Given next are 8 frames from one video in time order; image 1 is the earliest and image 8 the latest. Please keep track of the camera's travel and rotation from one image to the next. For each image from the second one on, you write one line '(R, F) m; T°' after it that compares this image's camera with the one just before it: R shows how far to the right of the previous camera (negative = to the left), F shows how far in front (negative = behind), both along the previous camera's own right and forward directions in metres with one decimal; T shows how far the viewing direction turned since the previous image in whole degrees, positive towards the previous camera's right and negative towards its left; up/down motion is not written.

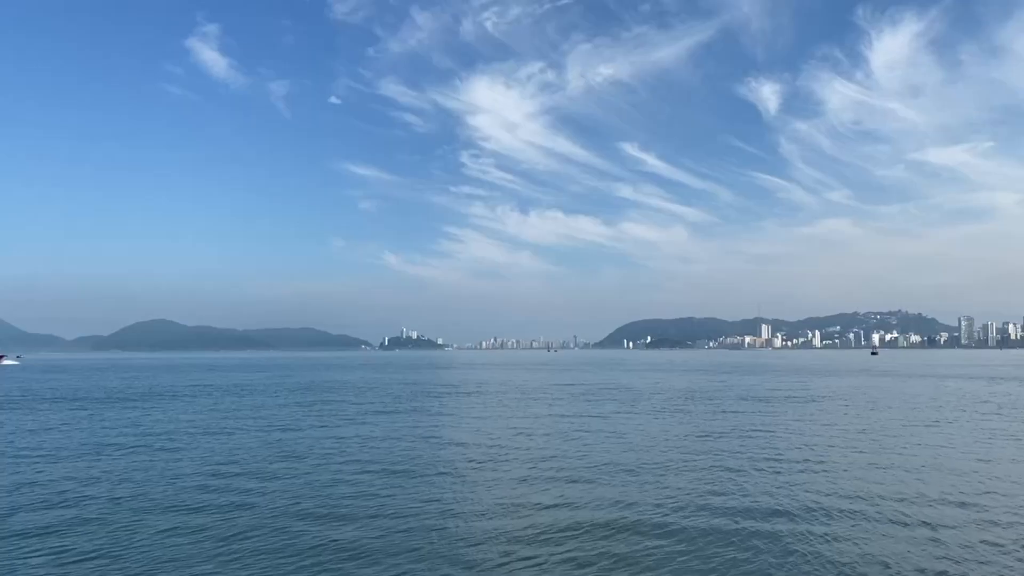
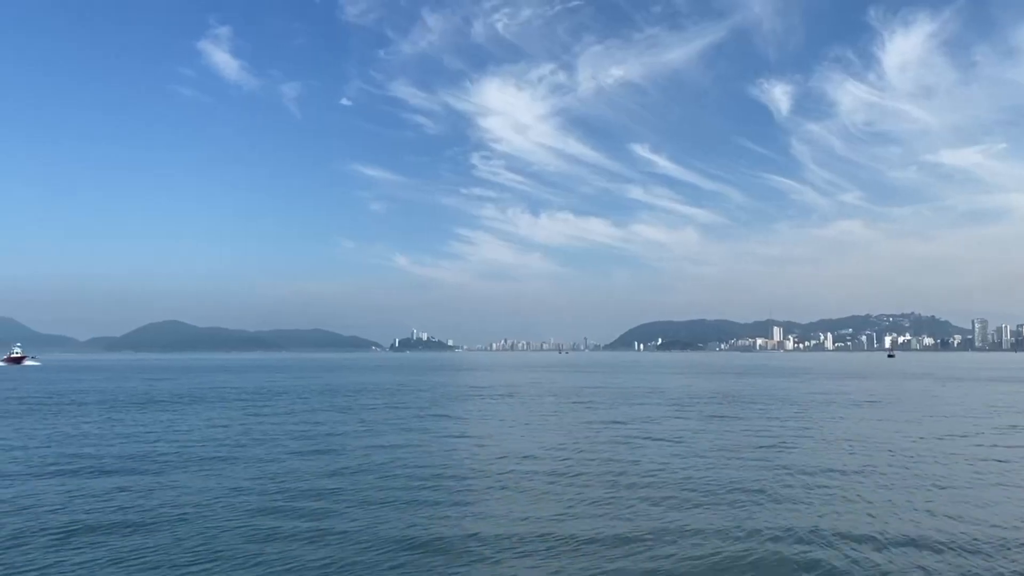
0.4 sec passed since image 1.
(-1.7, +1.5) m; -1°
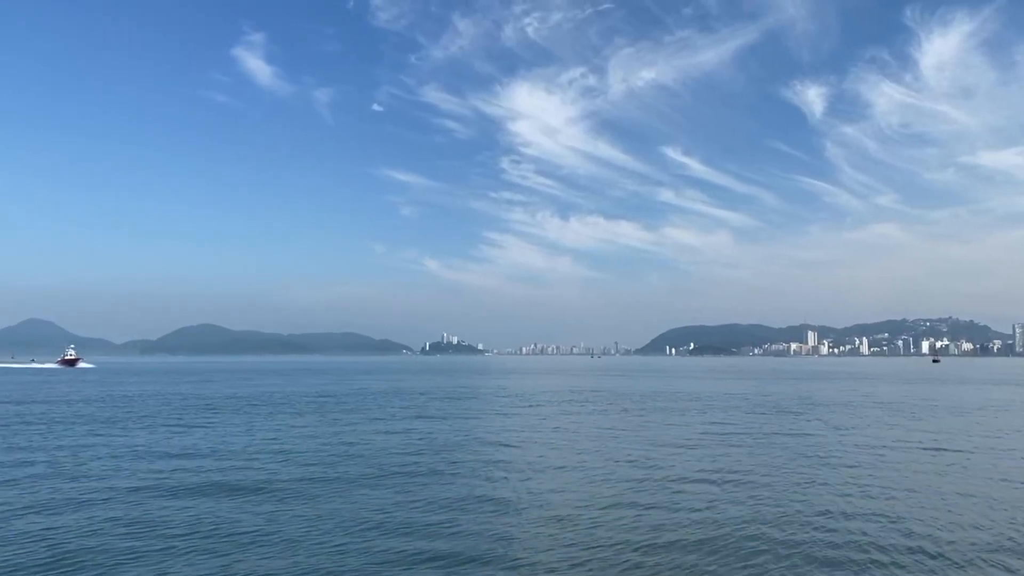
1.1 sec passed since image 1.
(-3.1, +2.7) m; -2°
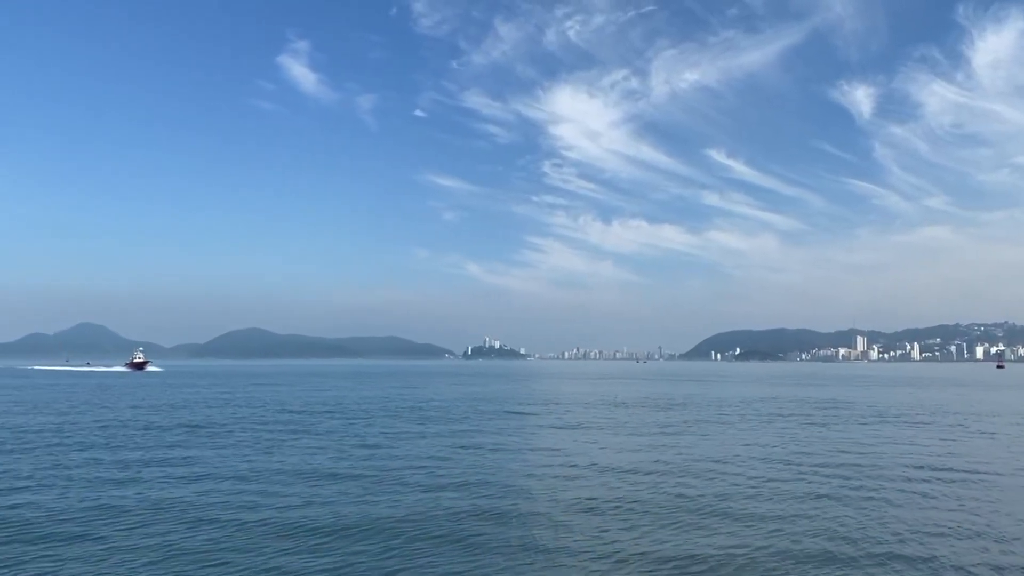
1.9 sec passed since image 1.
(+5.1, -10.4) m; -3°
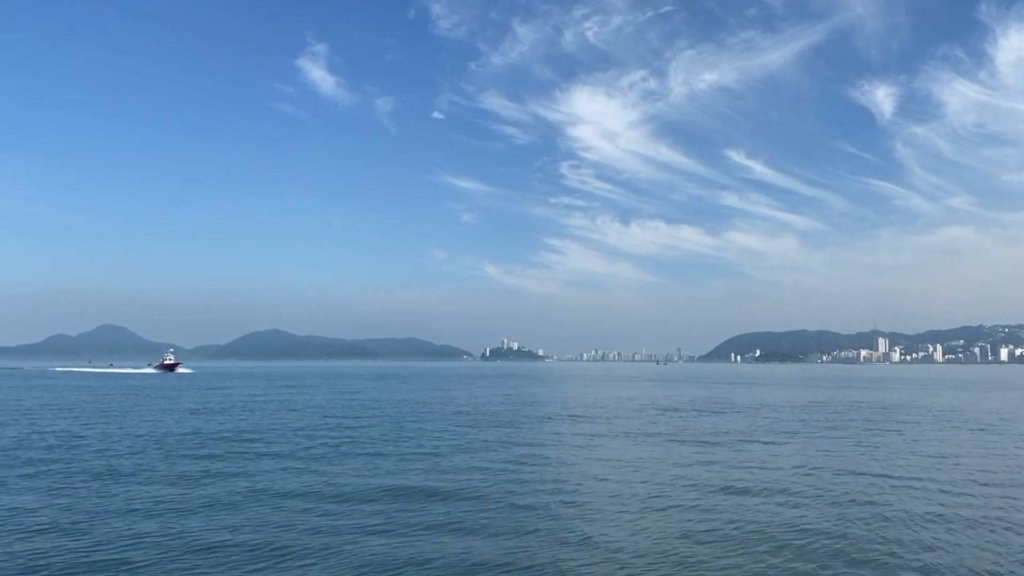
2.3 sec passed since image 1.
(-1.7, +1.3) m; -1°
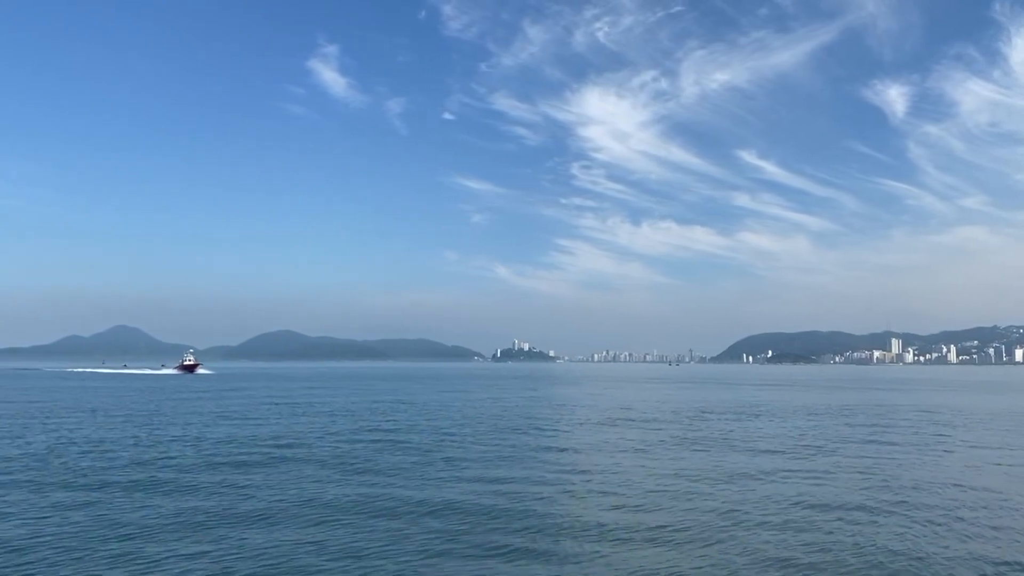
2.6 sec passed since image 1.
(+1.7, -5.3) m; -1°
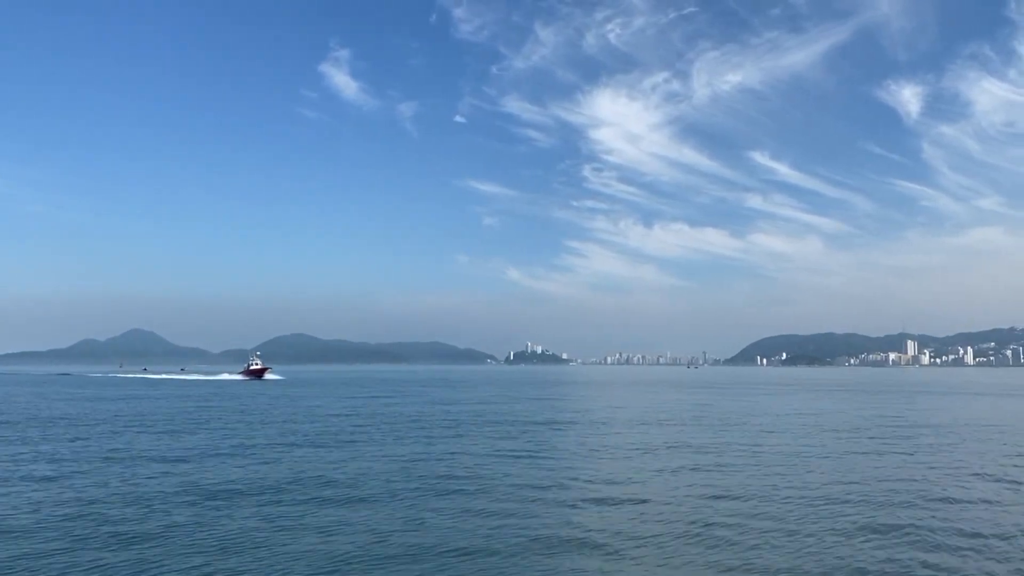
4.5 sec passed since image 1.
(-3.8, -6.5) m; -1°
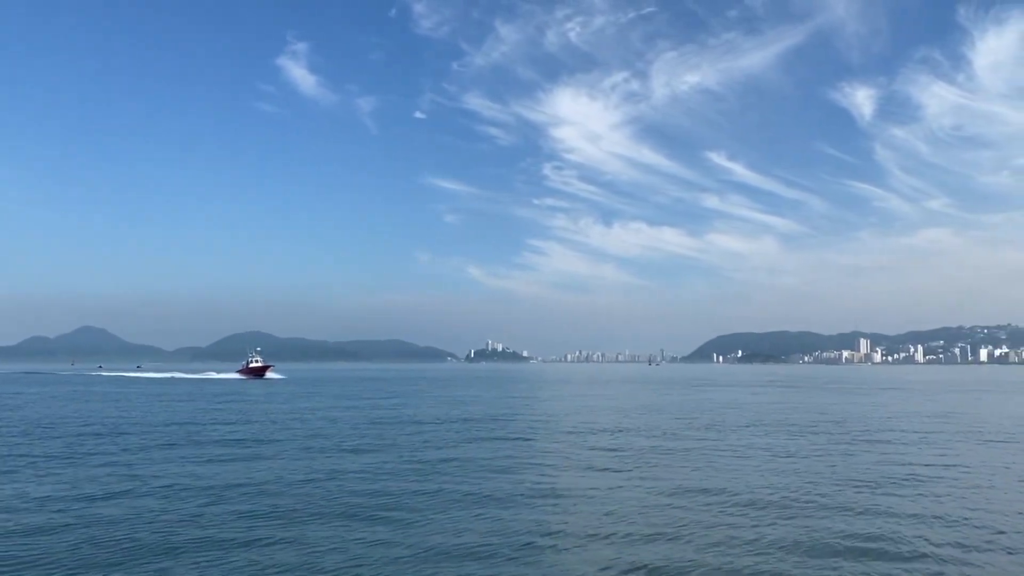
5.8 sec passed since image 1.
(-6.6, +3.5) m; +3°
